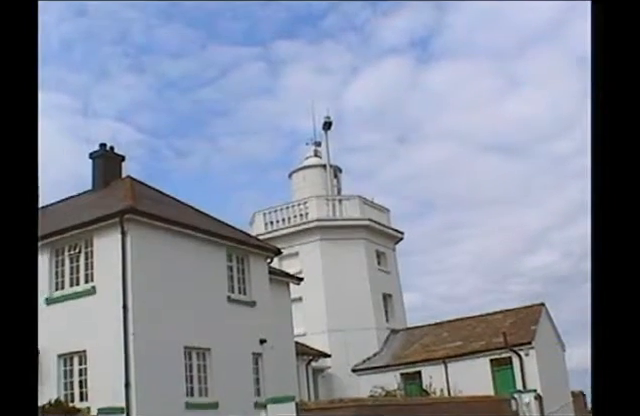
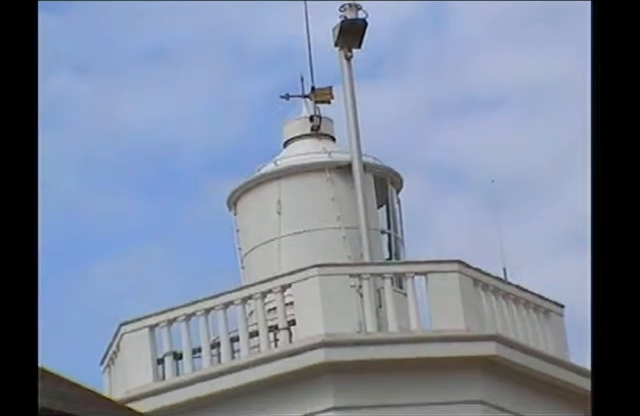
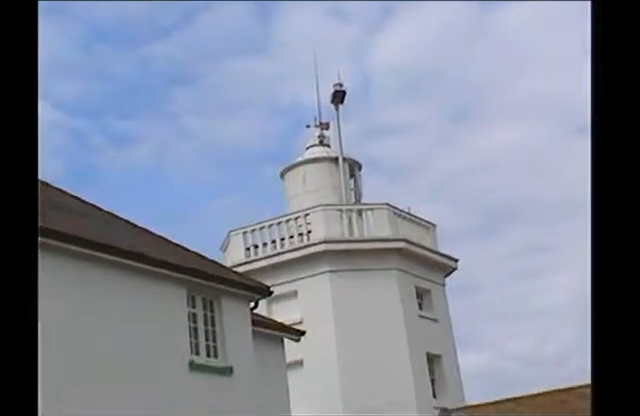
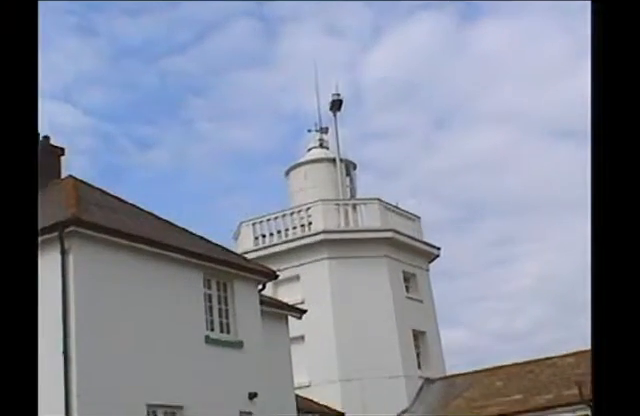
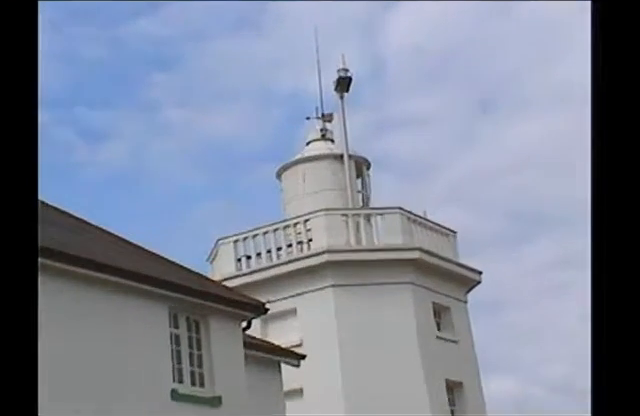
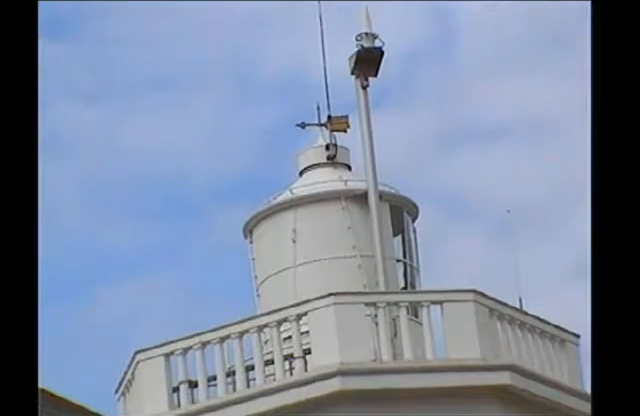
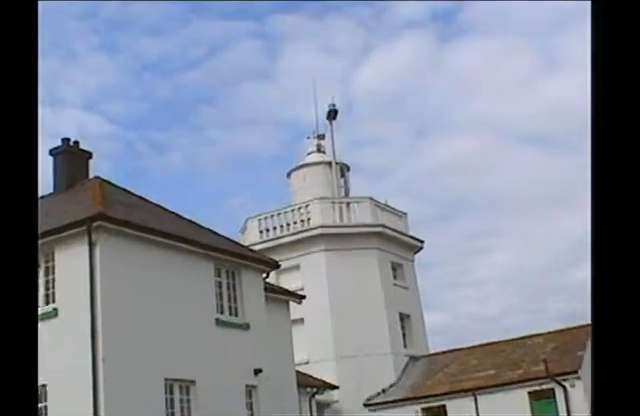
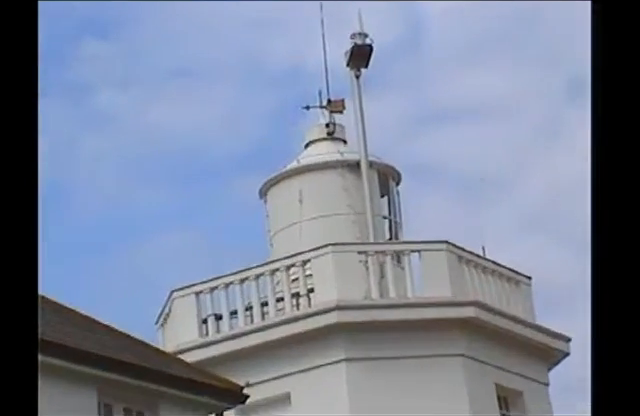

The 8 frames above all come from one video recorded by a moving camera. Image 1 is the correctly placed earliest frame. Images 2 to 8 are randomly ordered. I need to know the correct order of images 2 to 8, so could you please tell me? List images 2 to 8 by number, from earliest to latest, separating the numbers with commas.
7, 4, 3, 5, 8, 6, 2
